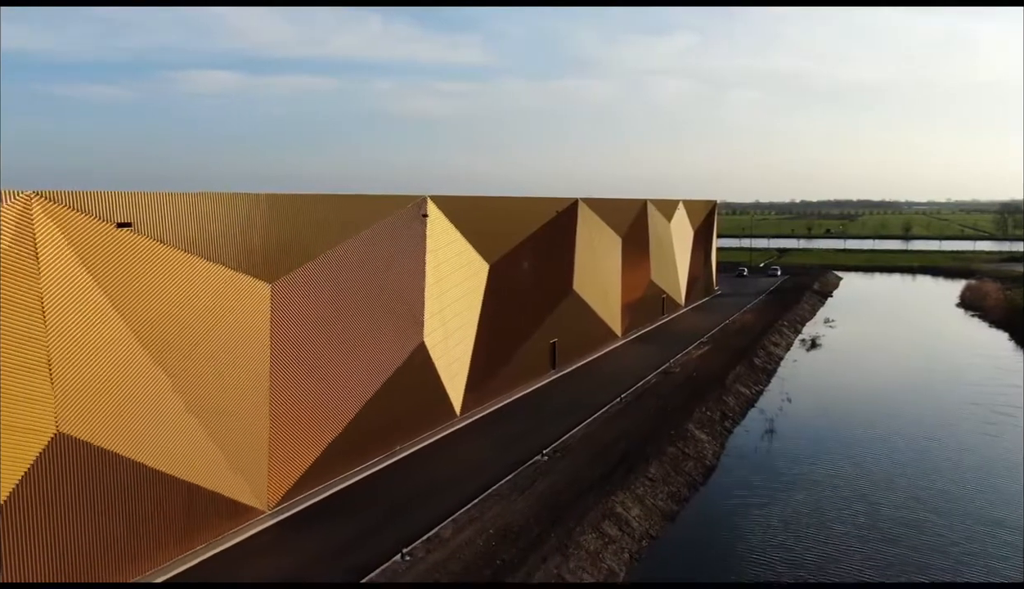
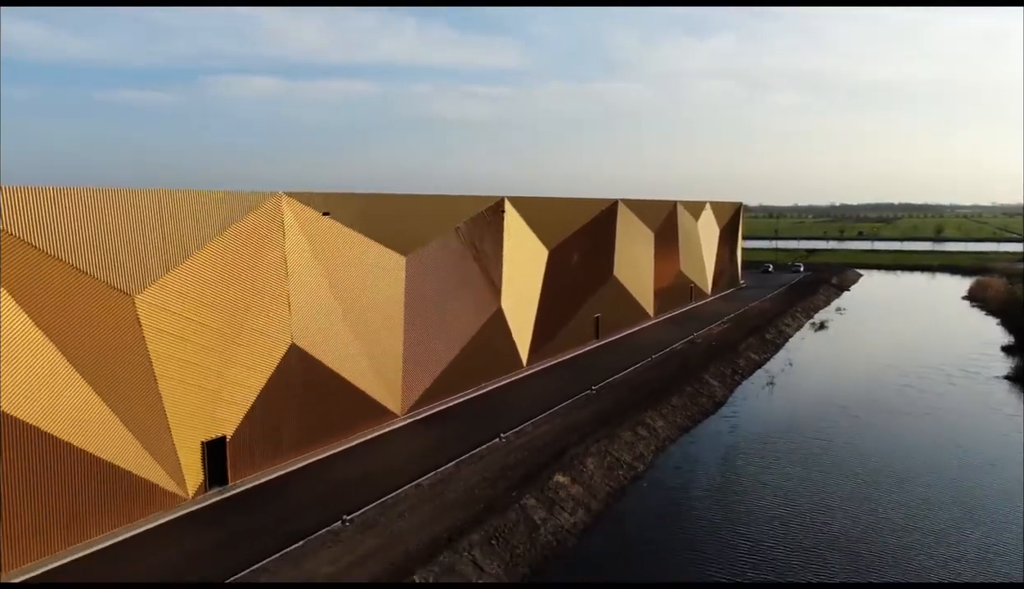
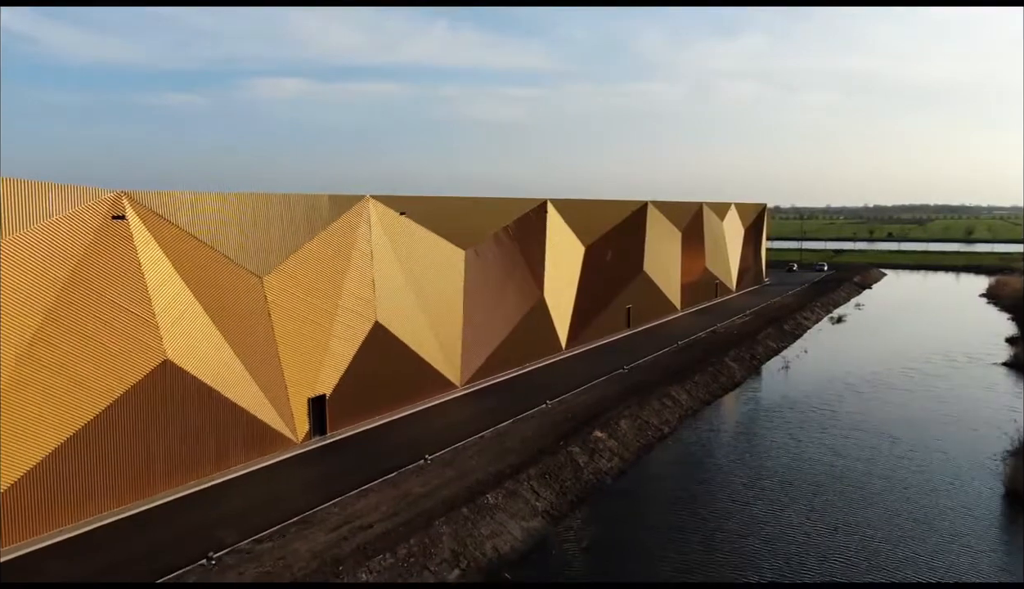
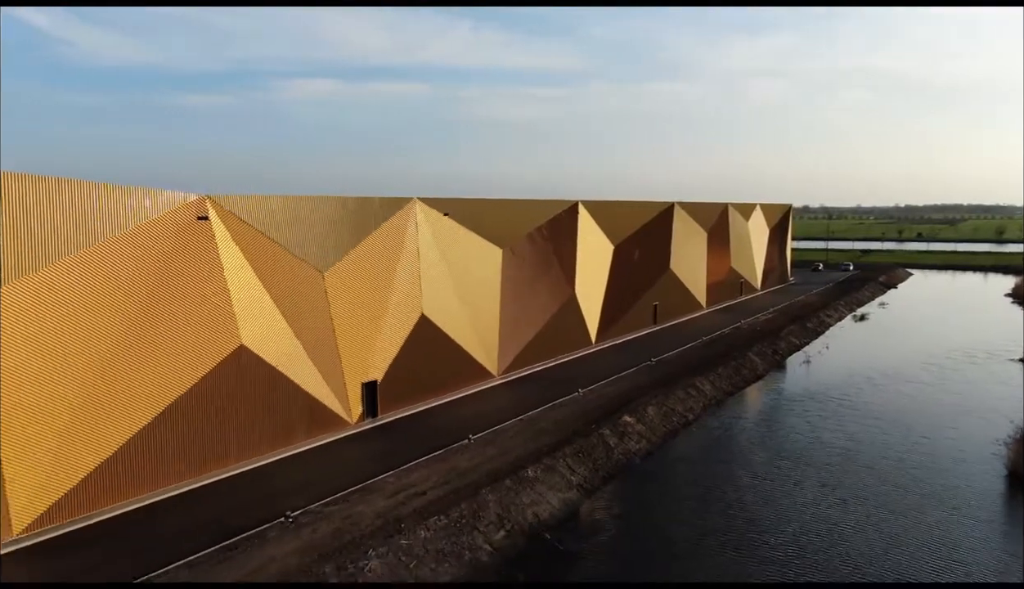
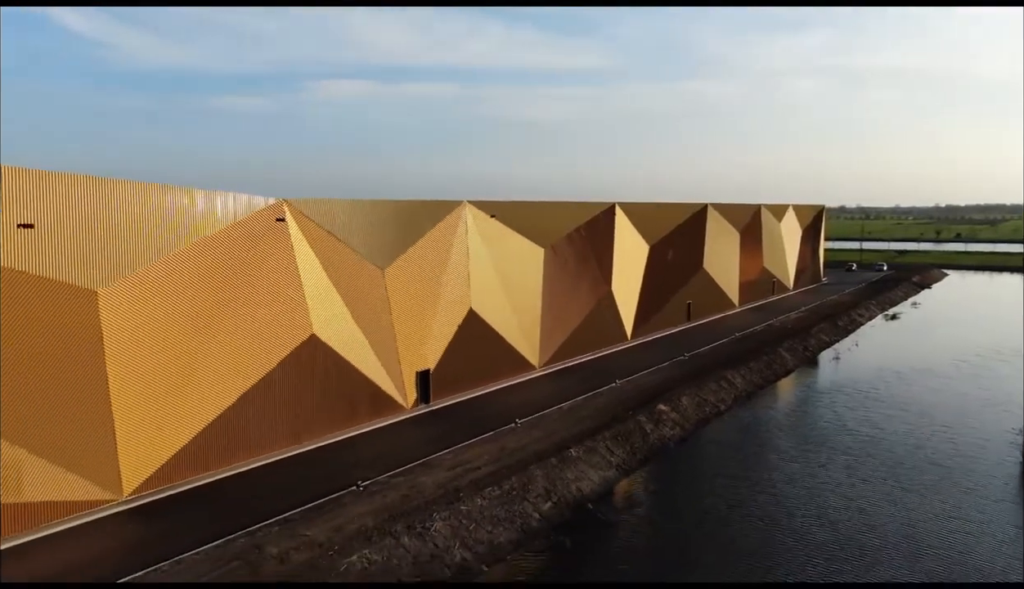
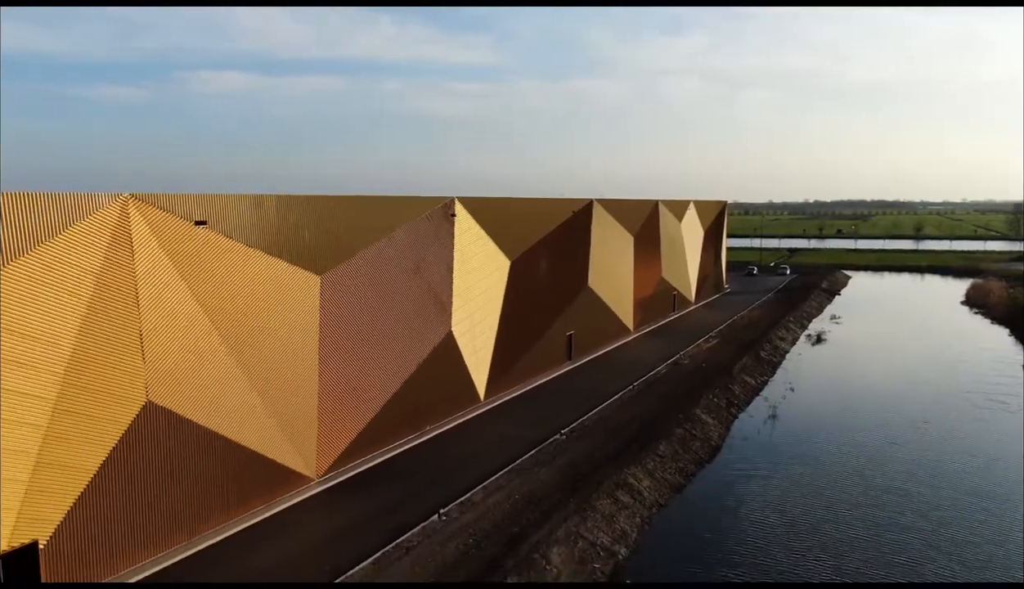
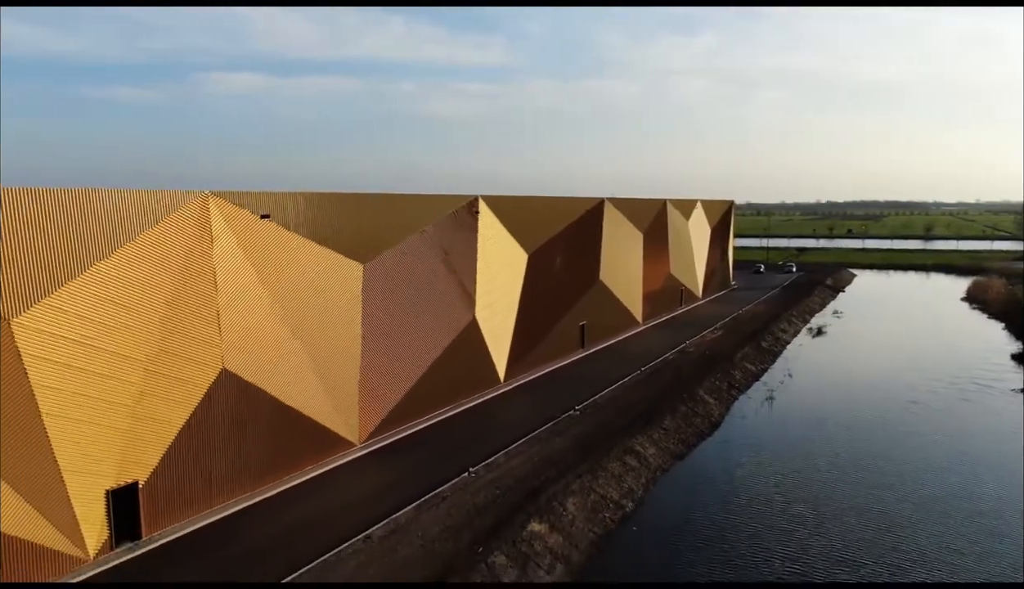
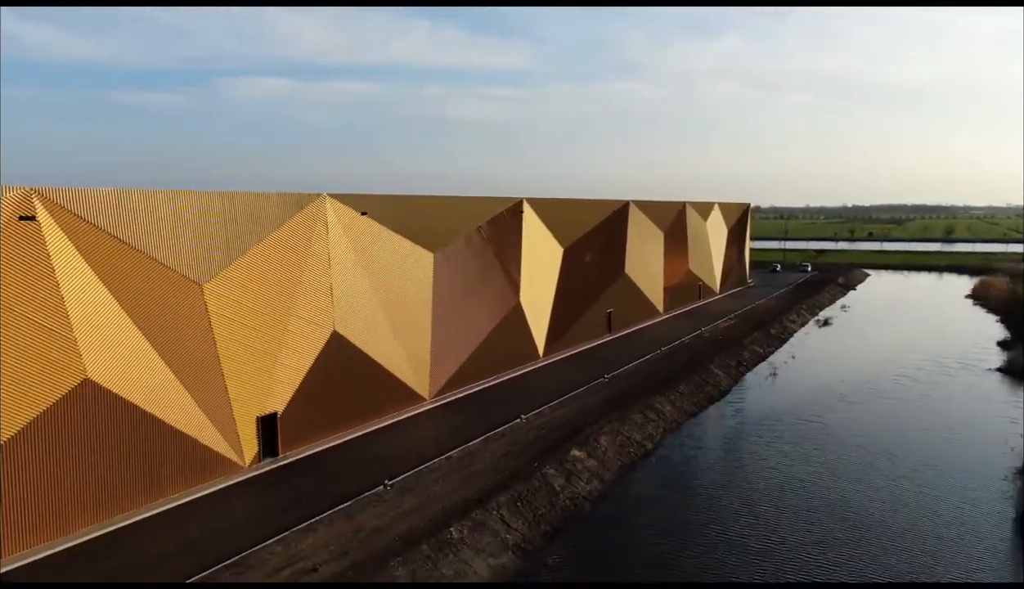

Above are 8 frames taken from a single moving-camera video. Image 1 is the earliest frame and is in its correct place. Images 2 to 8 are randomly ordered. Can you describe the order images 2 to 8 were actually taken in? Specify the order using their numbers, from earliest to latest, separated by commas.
6, 7, 2, 8, 3, 4, 5
